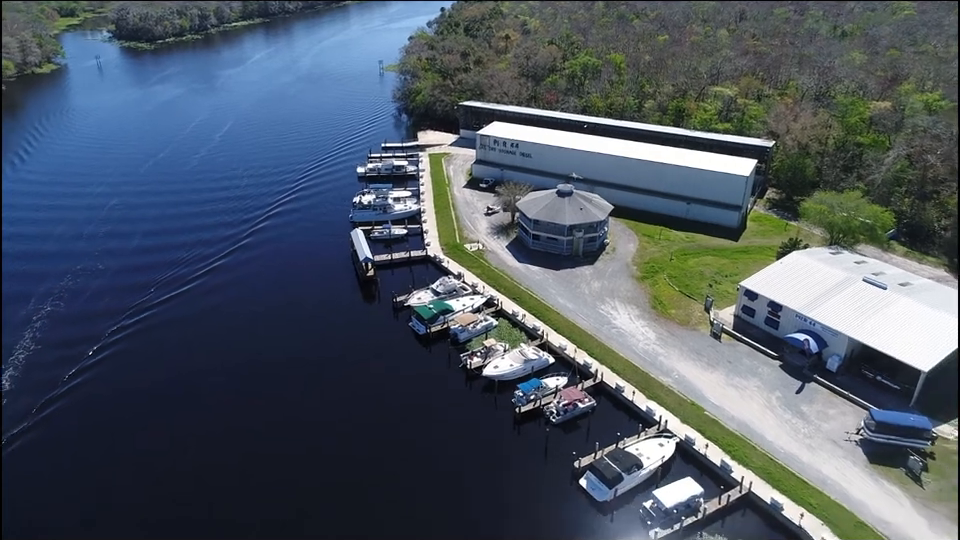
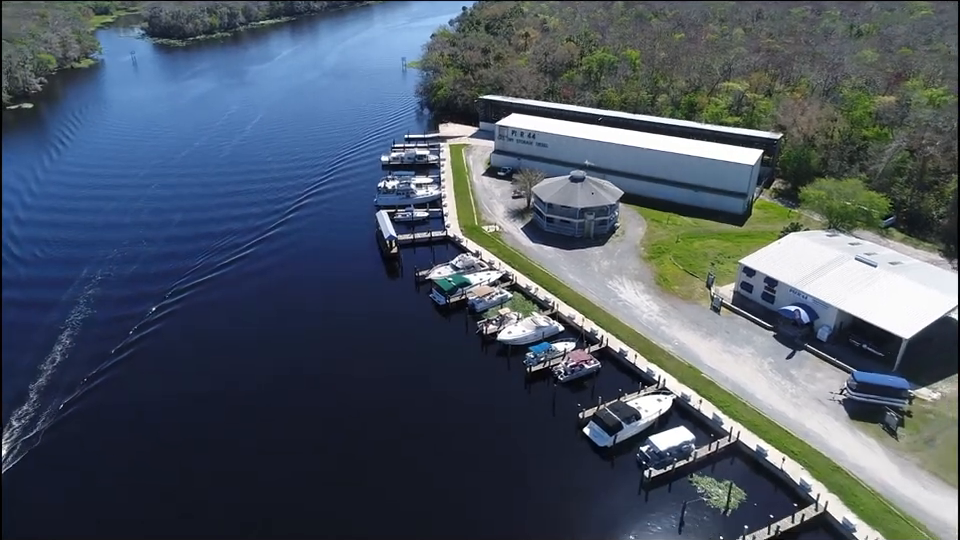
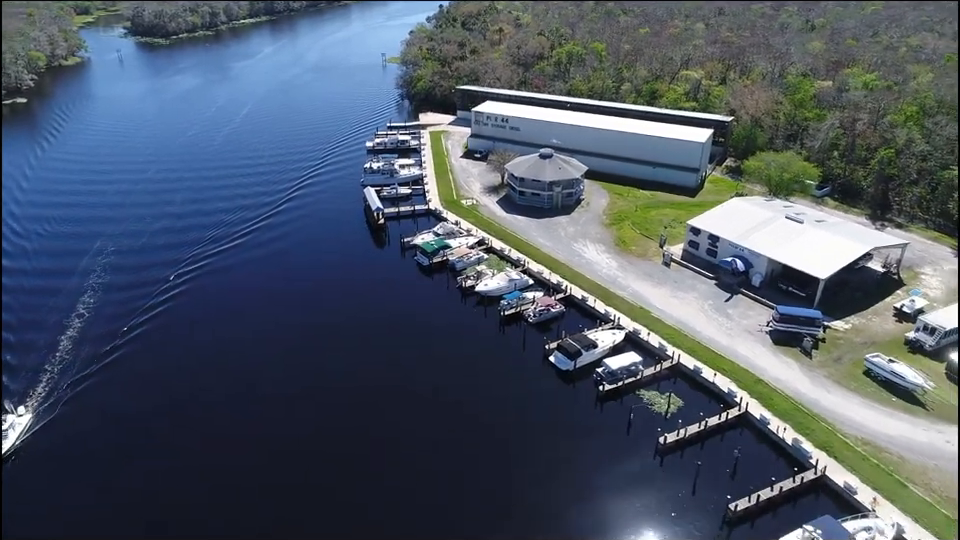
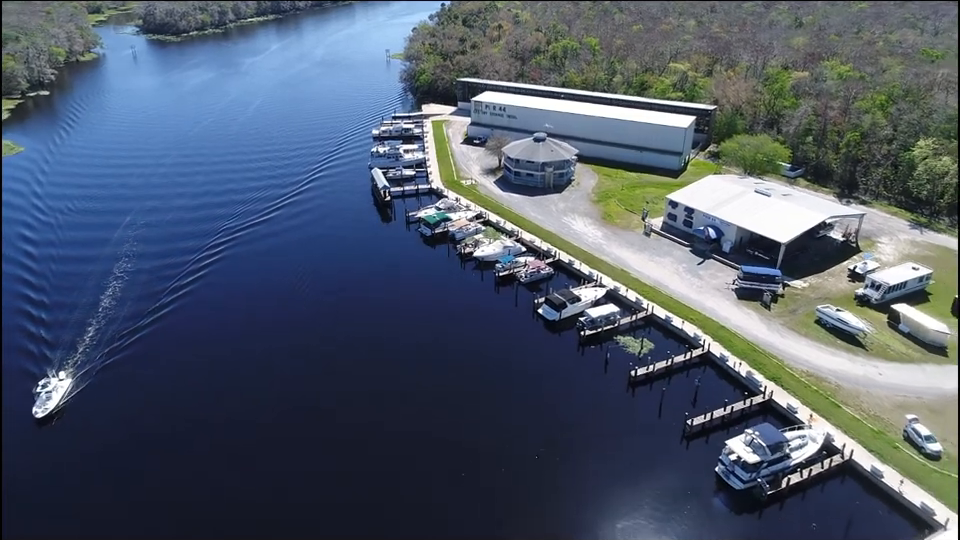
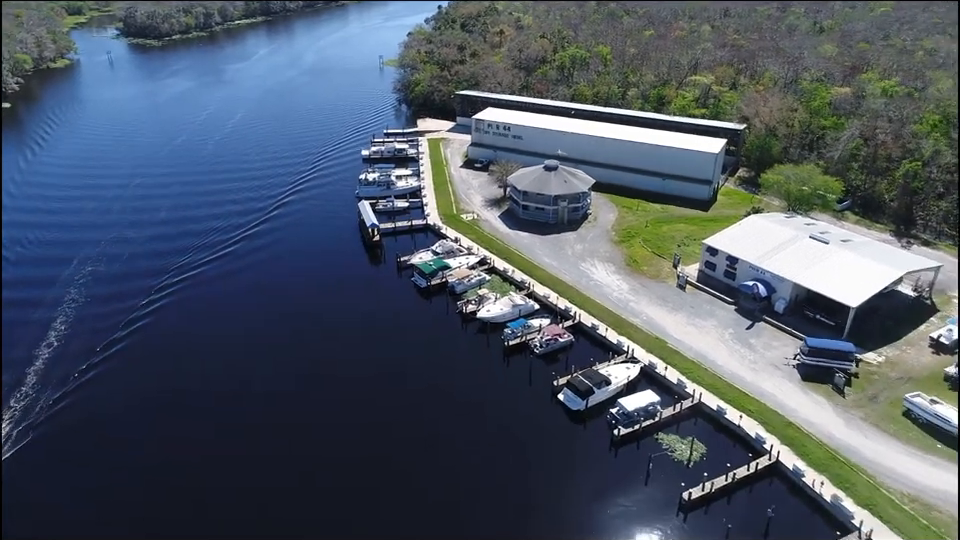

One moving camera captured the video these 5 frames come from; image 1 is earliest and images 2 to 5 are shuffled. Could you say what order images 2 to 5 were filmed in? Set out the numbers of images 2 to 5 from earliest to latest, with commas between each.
2, 5, 3, 4
